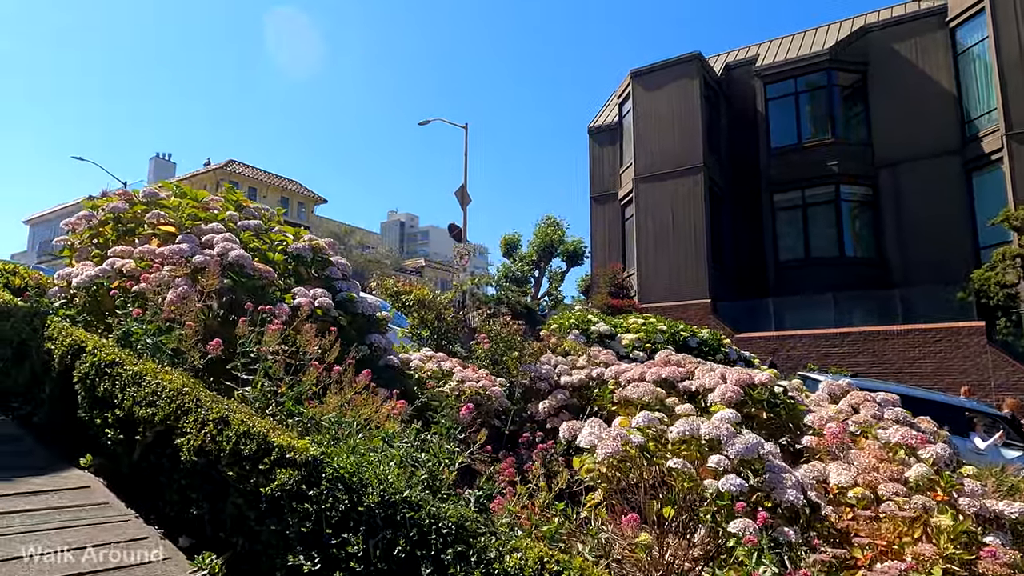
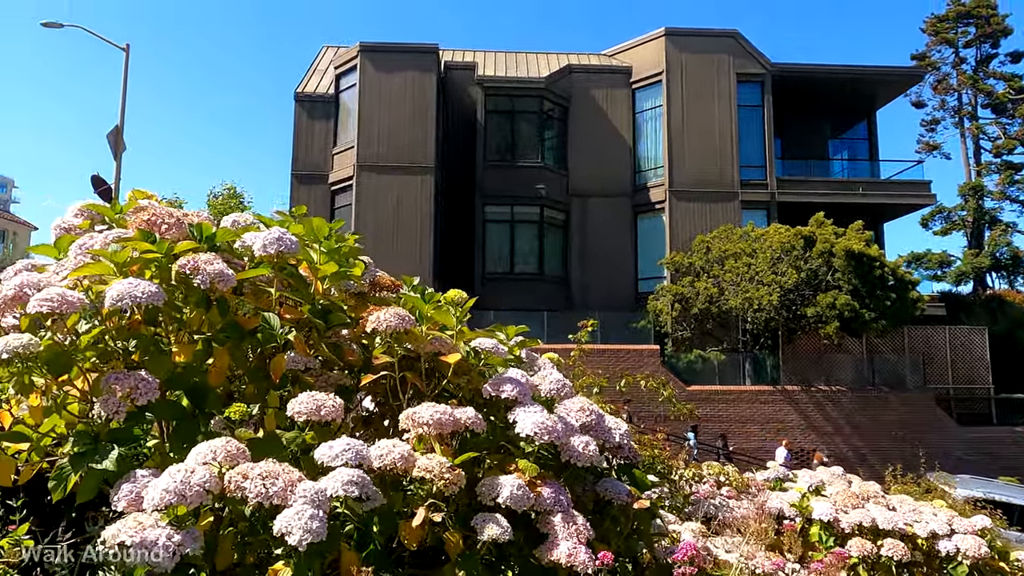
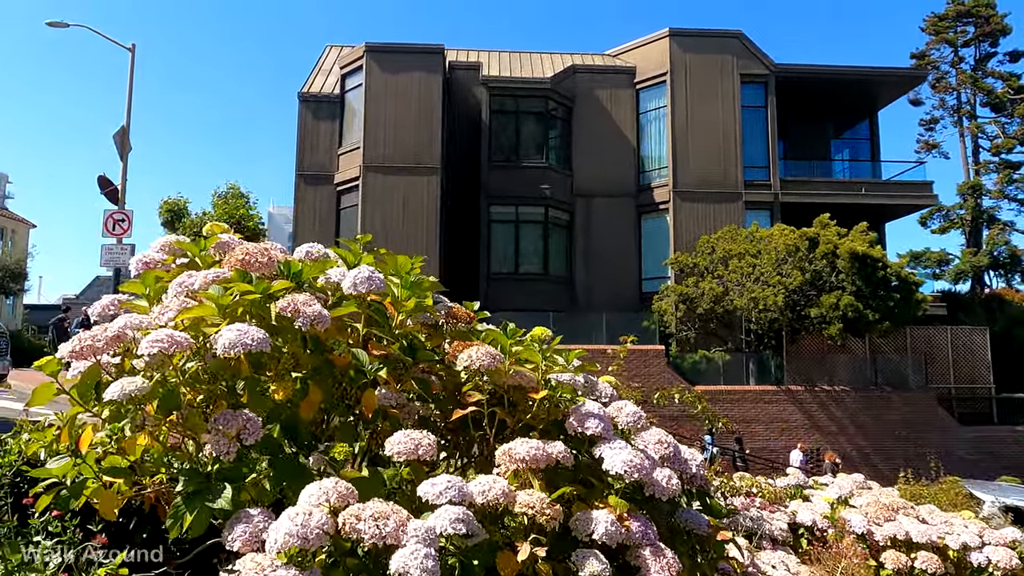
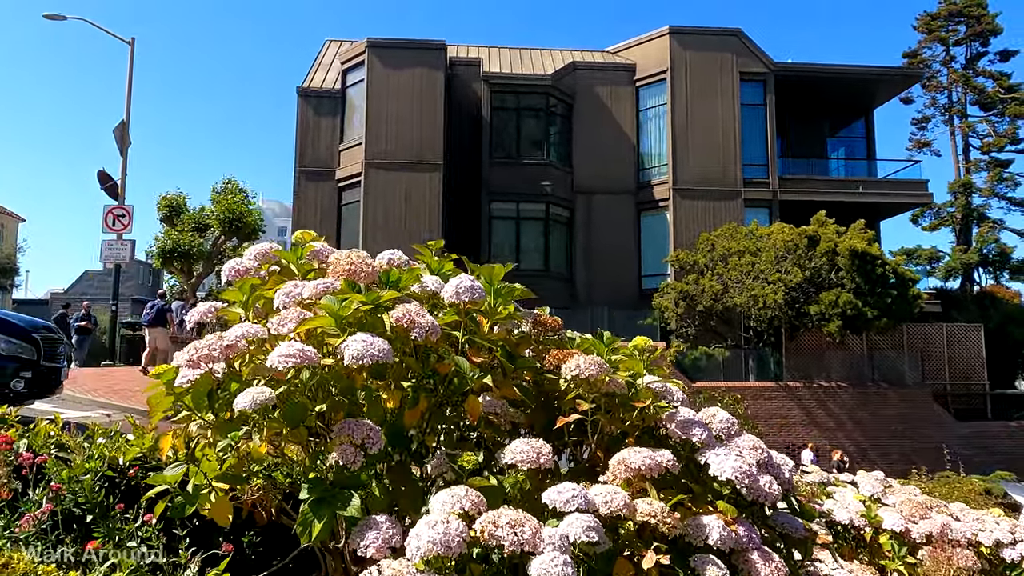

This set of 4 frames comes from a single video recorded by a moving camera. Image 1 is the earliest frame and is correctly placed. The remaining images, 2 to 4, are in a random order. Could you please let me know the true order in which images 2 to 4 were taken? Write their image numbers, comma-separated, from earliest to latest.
2, 3, 4
